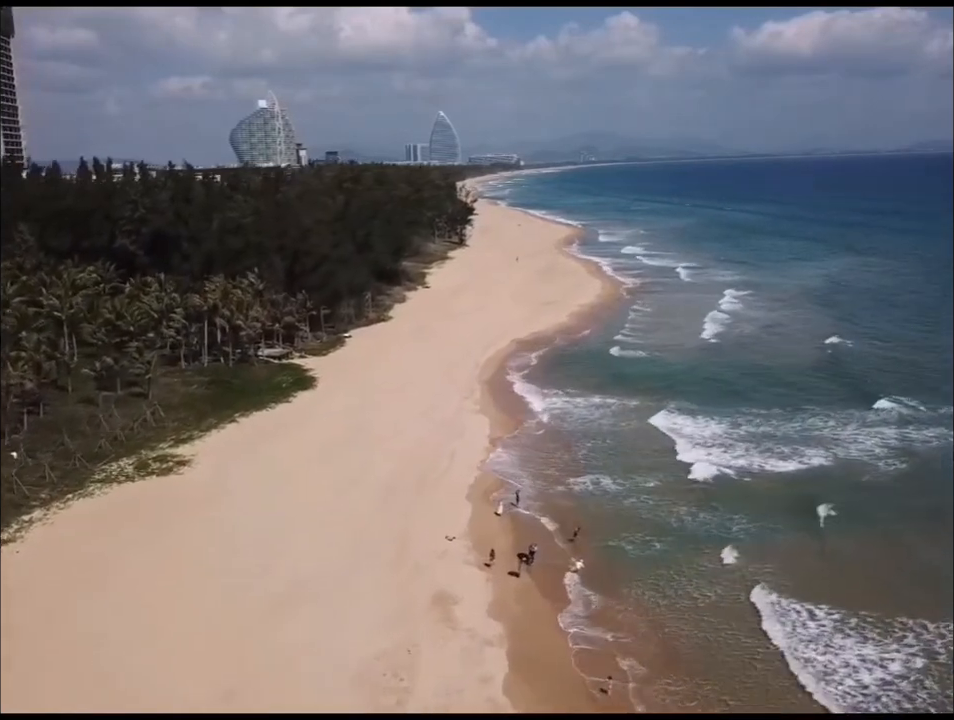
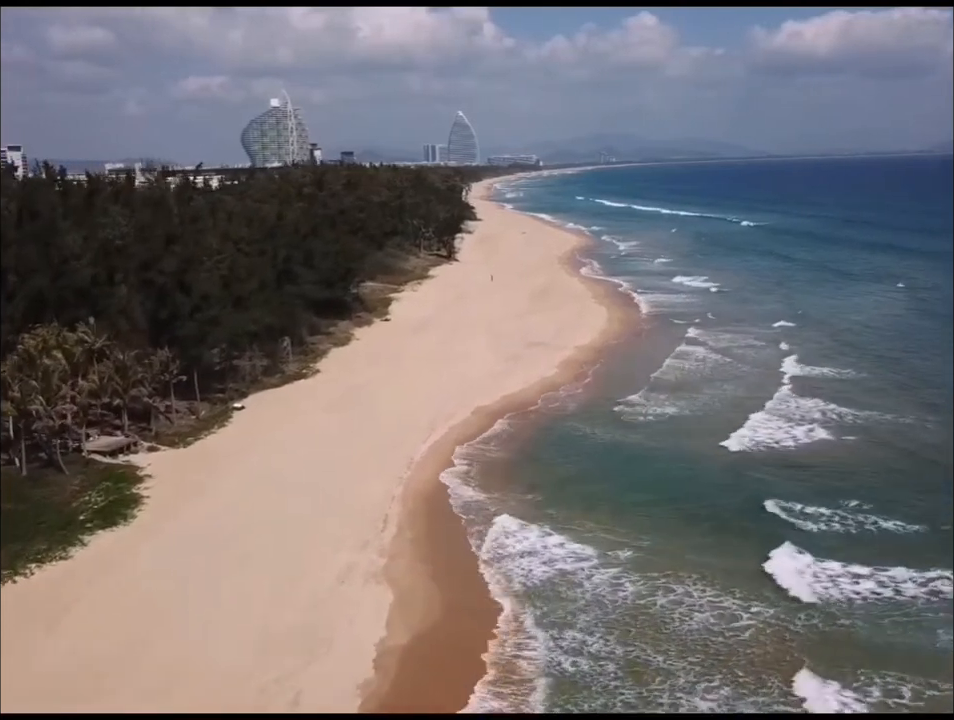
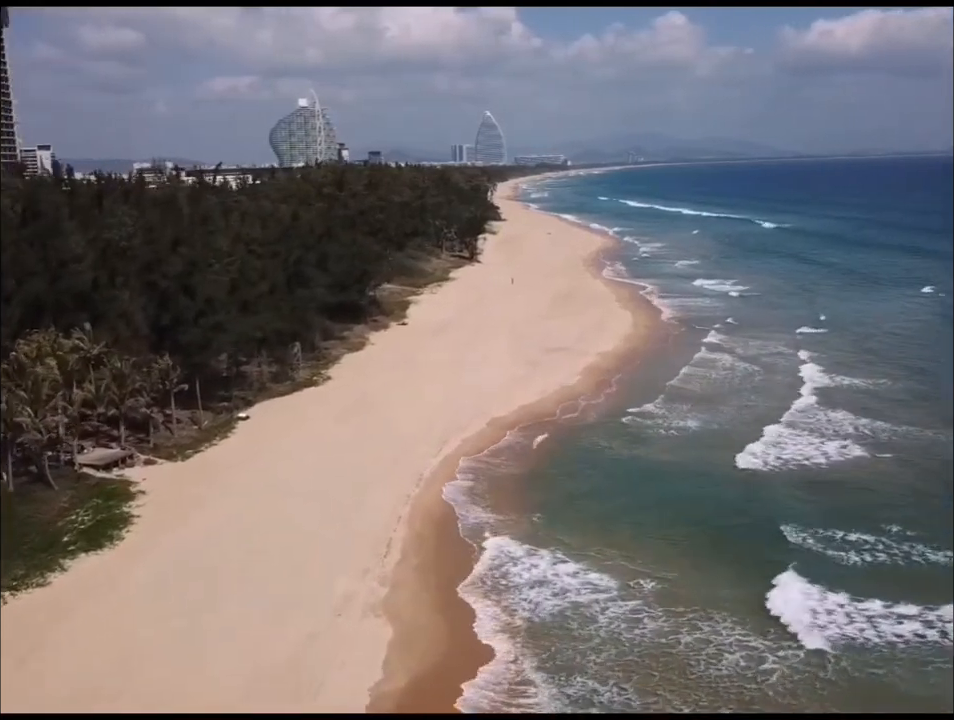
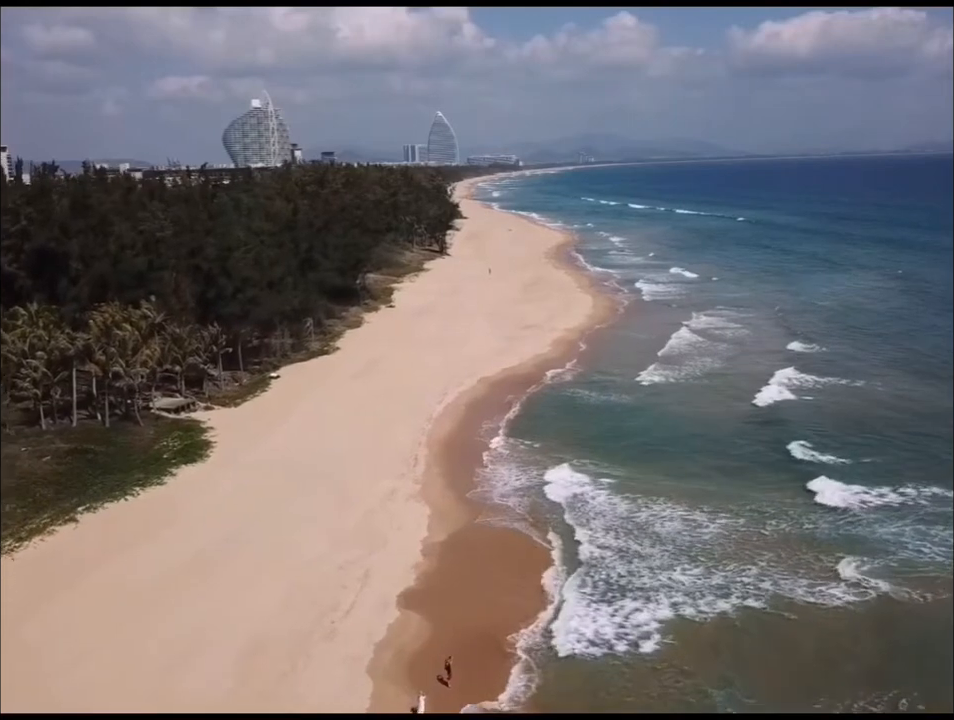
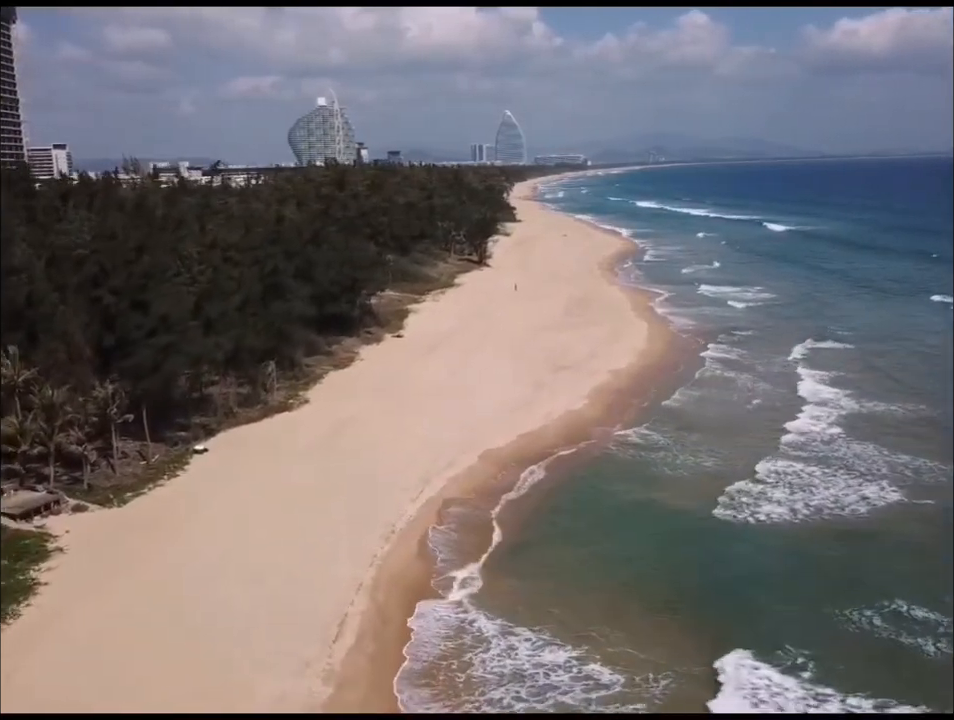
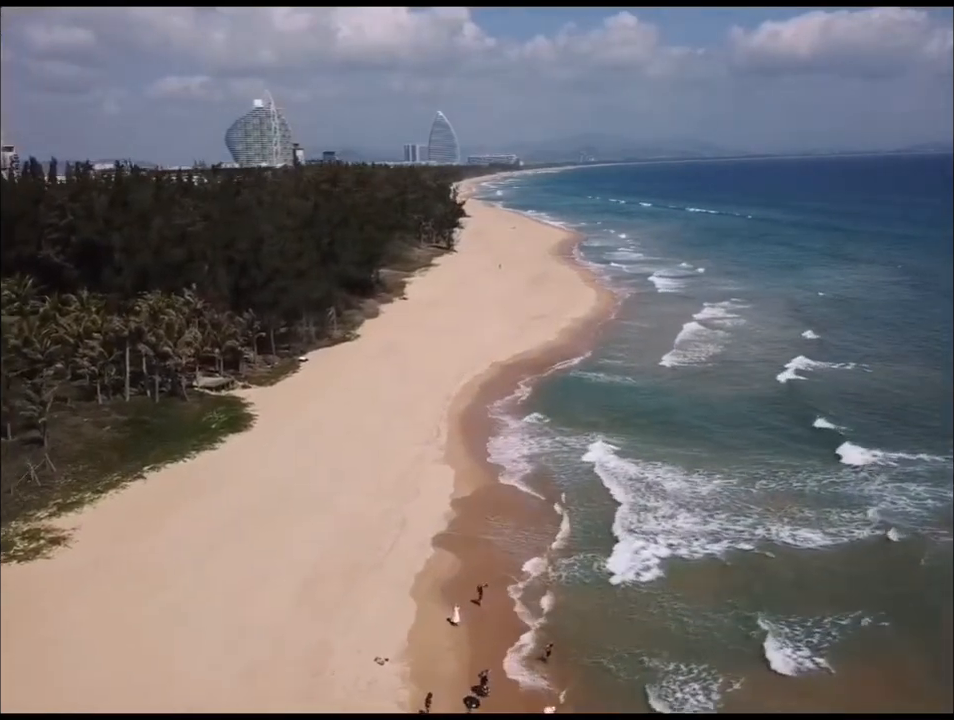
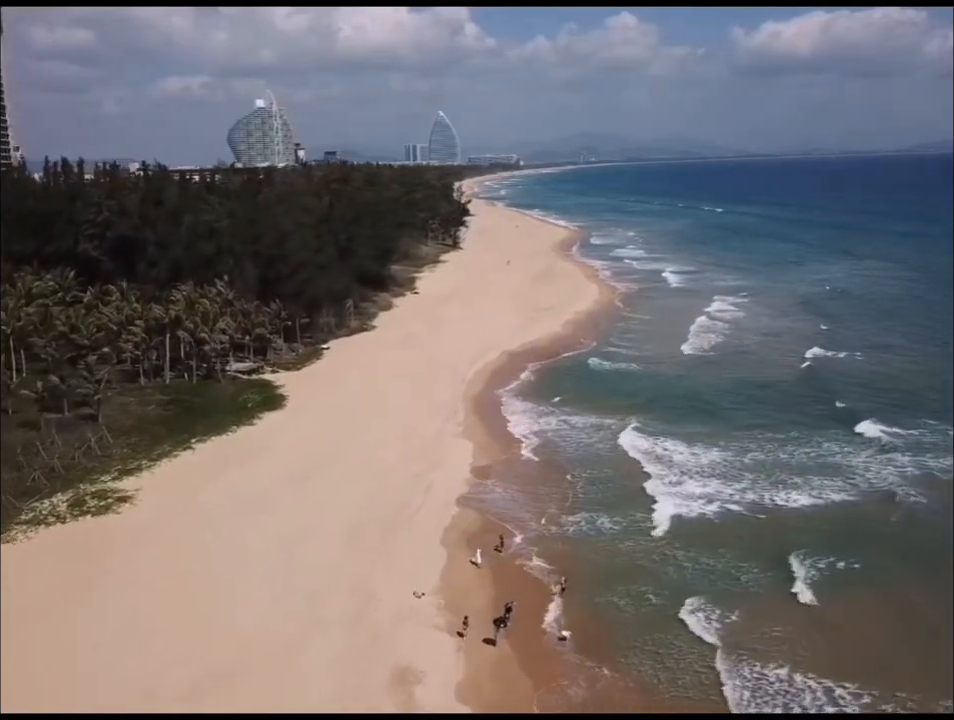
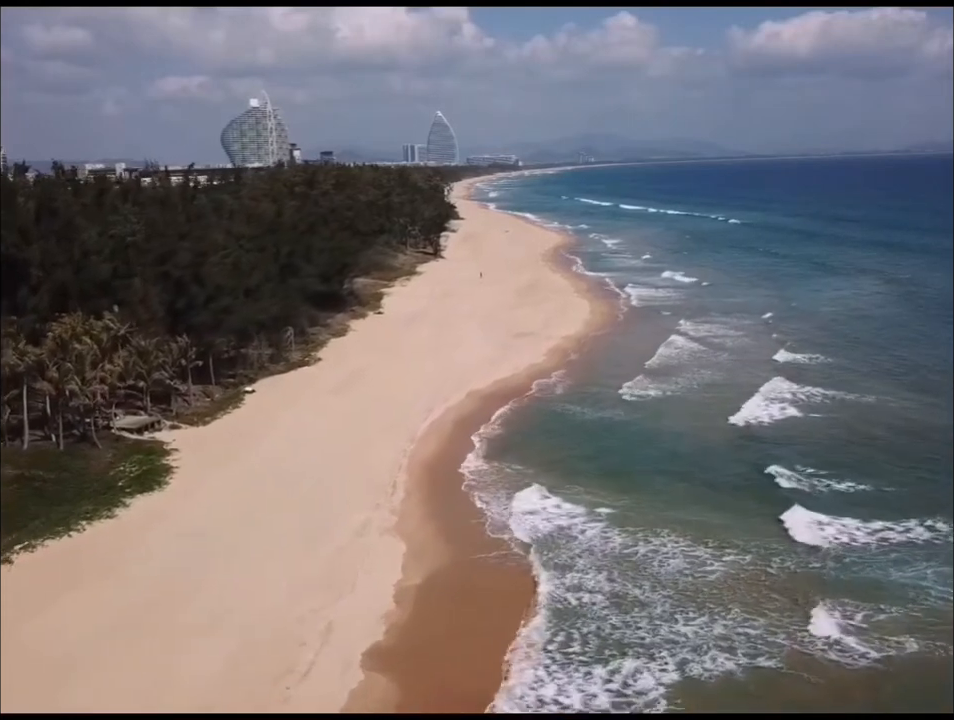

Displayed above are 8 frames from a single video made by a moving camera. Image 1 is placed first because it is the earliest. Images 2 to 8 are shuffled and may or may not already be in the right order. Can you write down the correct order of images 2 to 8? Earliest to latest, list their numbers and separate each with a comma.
7, 6, 4, 8, 2, 3, 5
